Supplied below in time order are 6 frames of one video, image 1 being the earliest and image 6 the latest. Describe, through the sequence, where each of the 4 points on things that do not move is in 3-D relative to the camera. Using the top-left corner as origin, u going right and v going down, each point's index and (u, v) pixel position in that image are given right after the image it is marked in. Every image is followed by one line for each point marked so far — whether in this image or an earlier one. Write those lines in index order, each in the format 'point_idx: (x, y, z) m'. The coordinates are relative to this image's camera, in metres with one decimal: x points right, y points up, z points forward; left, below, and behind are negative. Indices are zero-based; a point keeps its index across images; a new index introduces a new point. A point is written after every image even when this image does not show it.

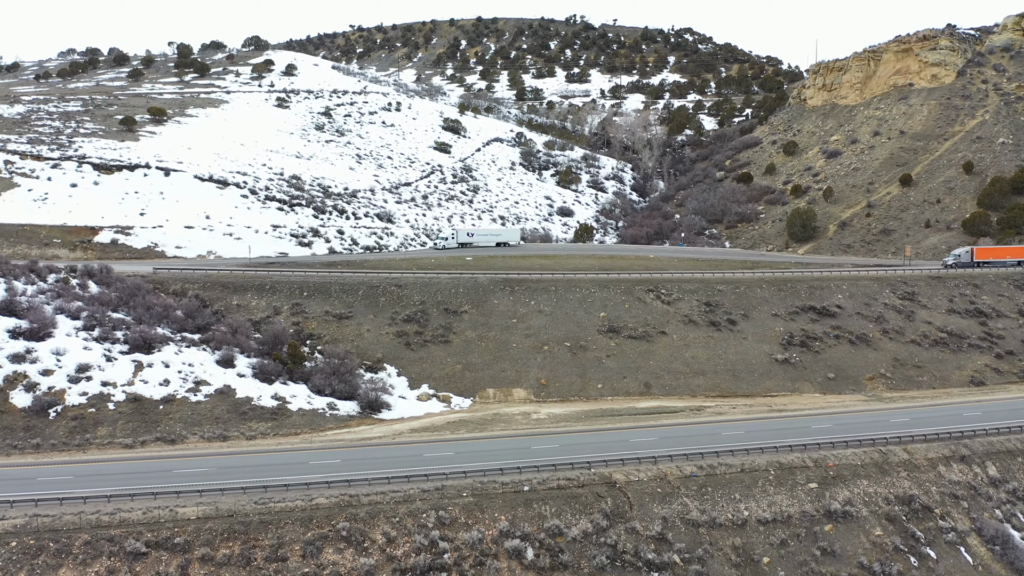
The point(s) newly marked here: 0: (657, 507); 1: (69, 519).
0: (+3.2, -4.9, +18.6) m
1: (-8.4, -4.4, +15.9) m
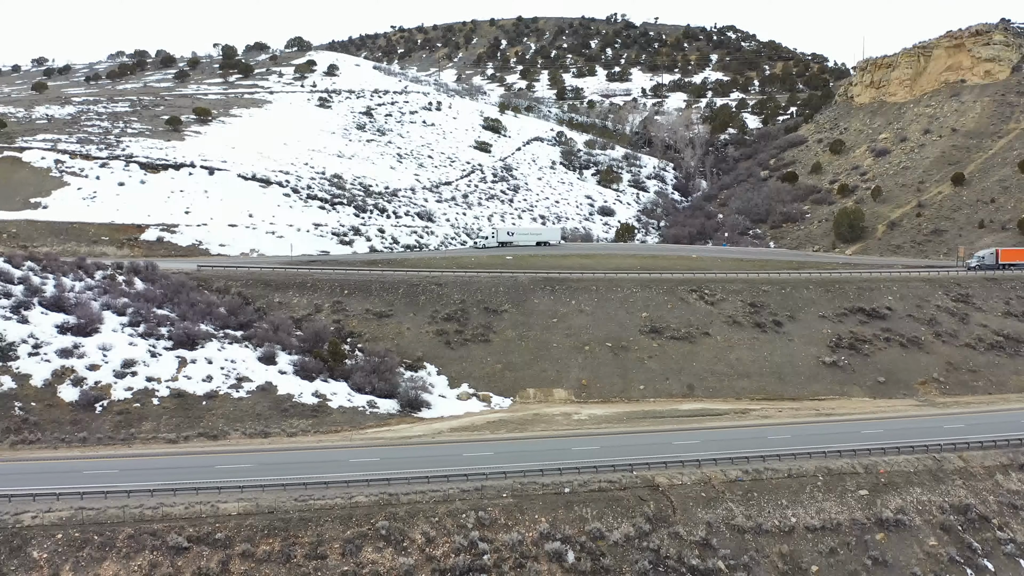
0: (+4.1, -4.9, +18.2) m
1: (-7.6, -4.3, +16.0) m
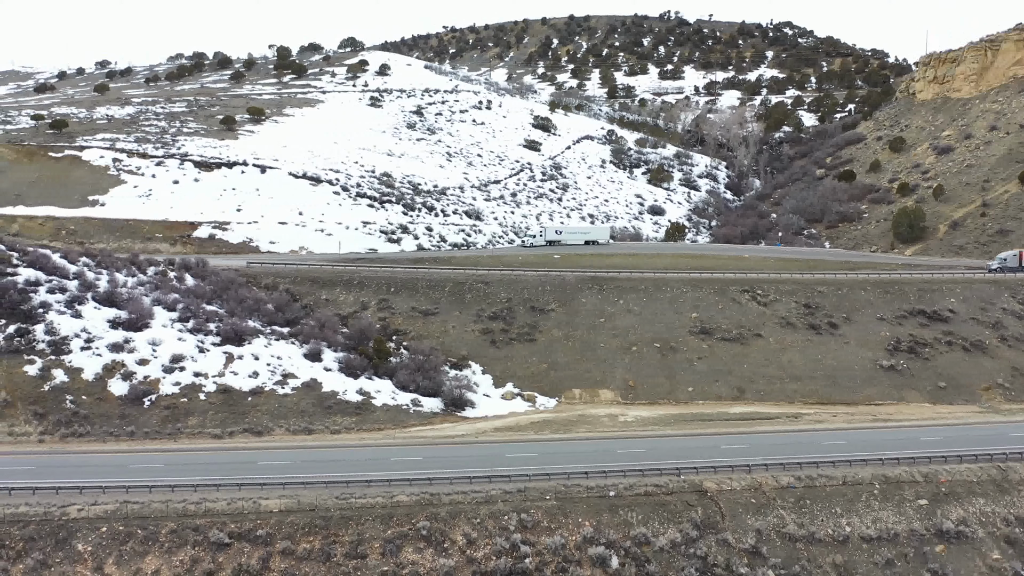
0: (+5.0, -4.9, +17.6) m
1: (-6.8, -4.2, +16.1) m
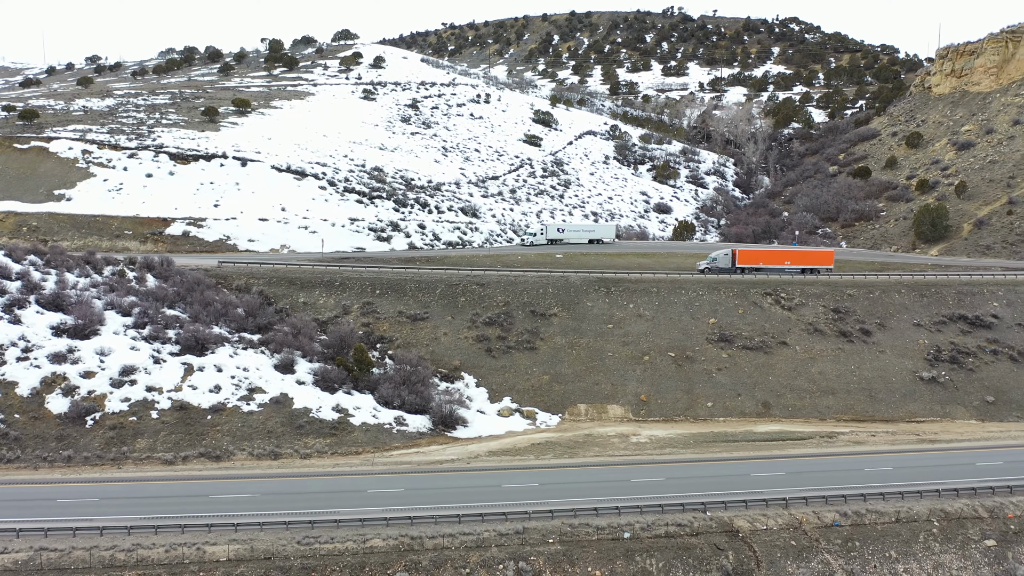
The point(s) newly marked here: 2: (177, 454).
0: (+5.0, -4.9, +14.8) m
1: (-6.9, -4.3, +13.3) m
2: (-7.1, -3.5, +17.8) m
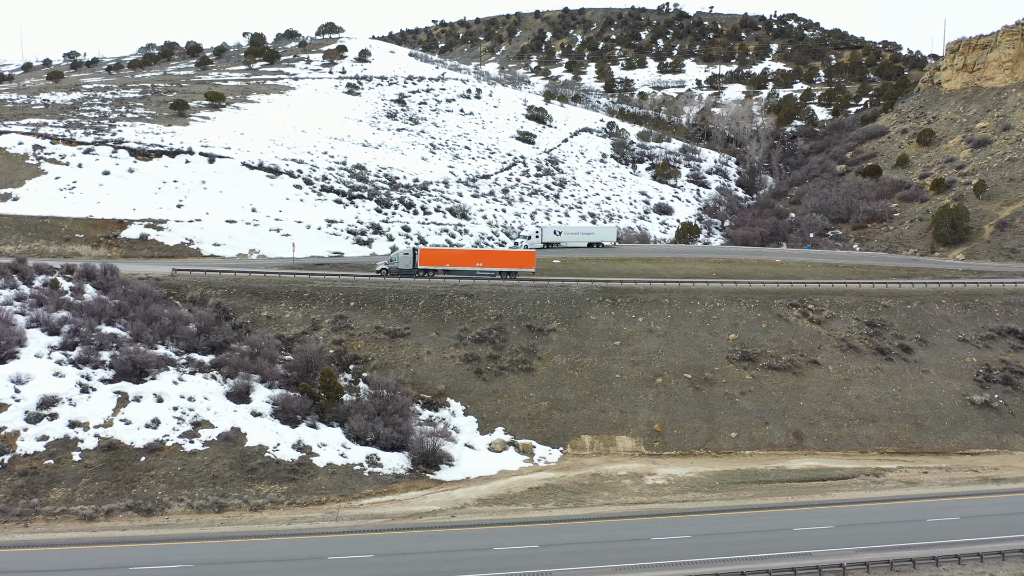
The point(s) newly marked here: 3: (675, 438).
0: (+4.9, -5.2, +11.8) m
1: (-6.9, -4.6, +10.1) m
2: (-7.2, -3.8, +14.6) m
3: (+3.9, -3.6, +20.0) m
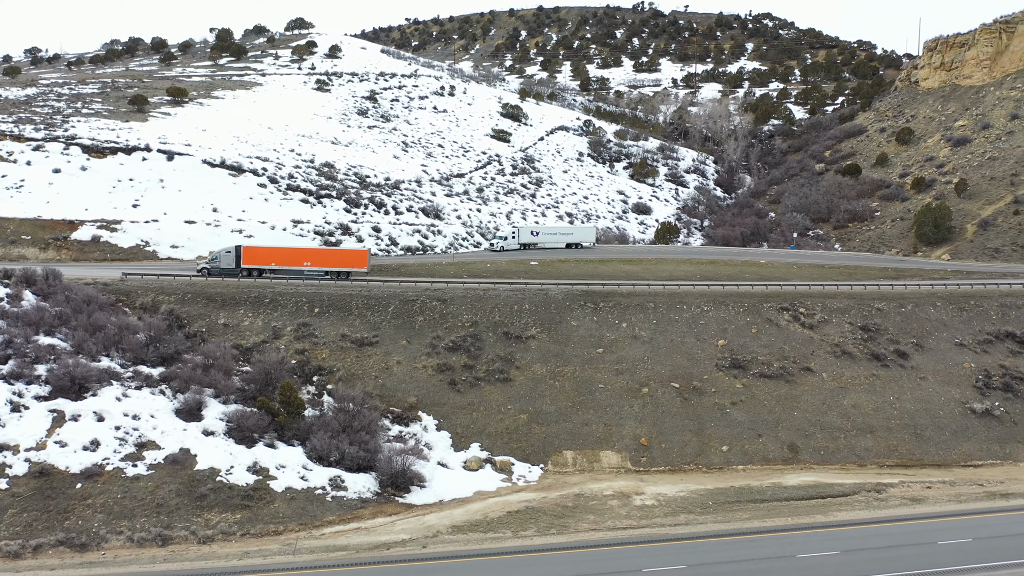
0: (+4.6, -5.3, +10.5) m
1: (-7.2, -4.7, +8.5) m
2: (-7.6, -4.0, +13.0) m
3: (+3.4, -3.7, +18.7) m
